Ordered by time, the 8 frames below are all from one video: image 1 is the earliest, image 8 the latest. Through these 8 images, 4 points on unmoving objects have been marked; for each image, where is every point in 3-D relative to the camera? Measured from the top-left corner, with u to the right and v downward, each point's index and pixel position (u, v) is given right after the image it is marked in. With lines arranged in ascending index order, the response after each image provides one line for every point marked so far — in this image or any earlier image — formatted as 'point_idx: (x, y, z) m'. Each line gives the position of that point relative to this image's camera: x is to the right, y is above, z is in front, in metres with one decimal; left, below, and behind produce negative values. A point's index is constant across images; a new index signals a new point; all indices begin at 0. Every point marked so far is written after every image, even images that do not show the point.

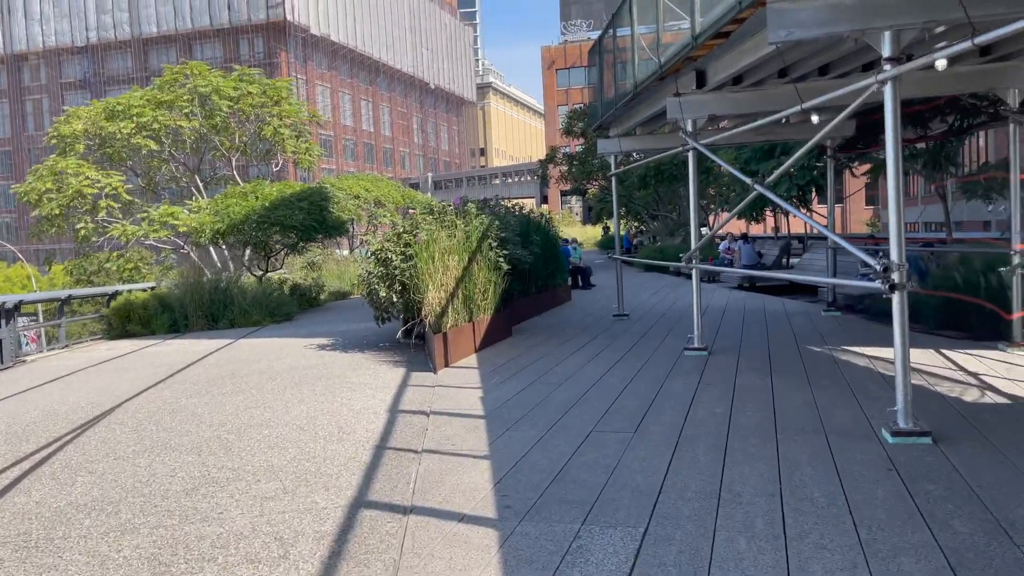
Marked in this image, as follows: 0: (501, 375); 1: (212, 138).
0: (-0.1, -0.8, +7.1) m
1: (-7.3, +3.6, +19.5) m
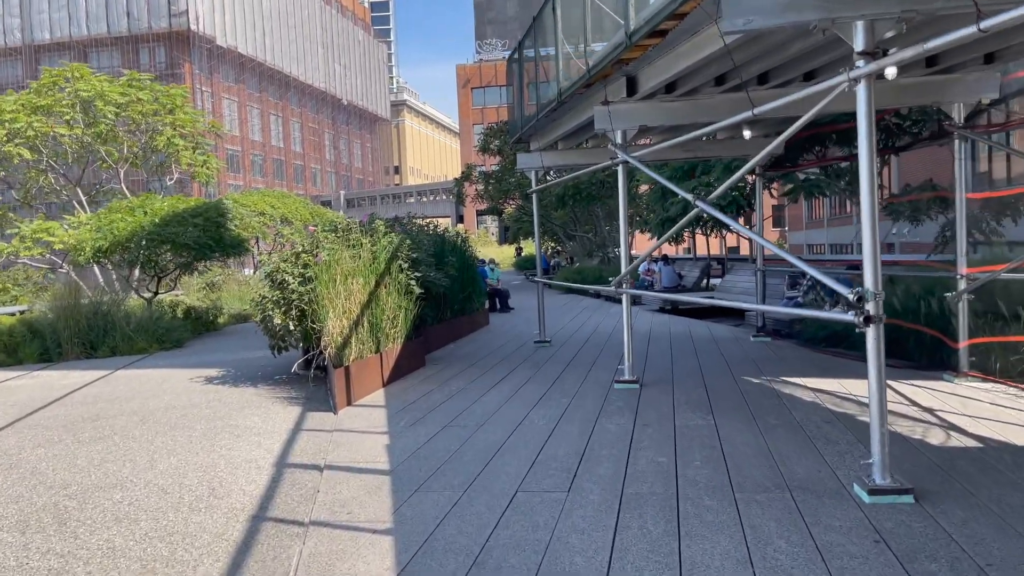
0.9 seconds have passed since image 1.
0: (-0.8, -1.0, +6.3) m
1: (-9.2, +3.1, +17.9) m
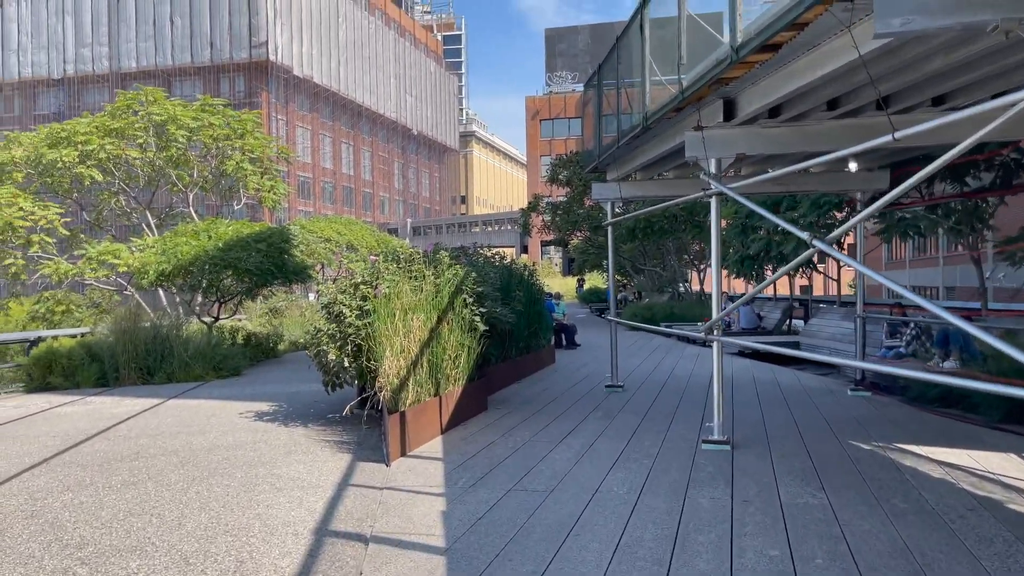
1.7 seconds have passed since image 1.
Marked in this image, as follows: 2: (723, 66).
0: (-0.3, -1.3, +5.6) m
1: (-7.7, +2.6, +17.9) m
2: (+1.4, +1.4, +5.2) m
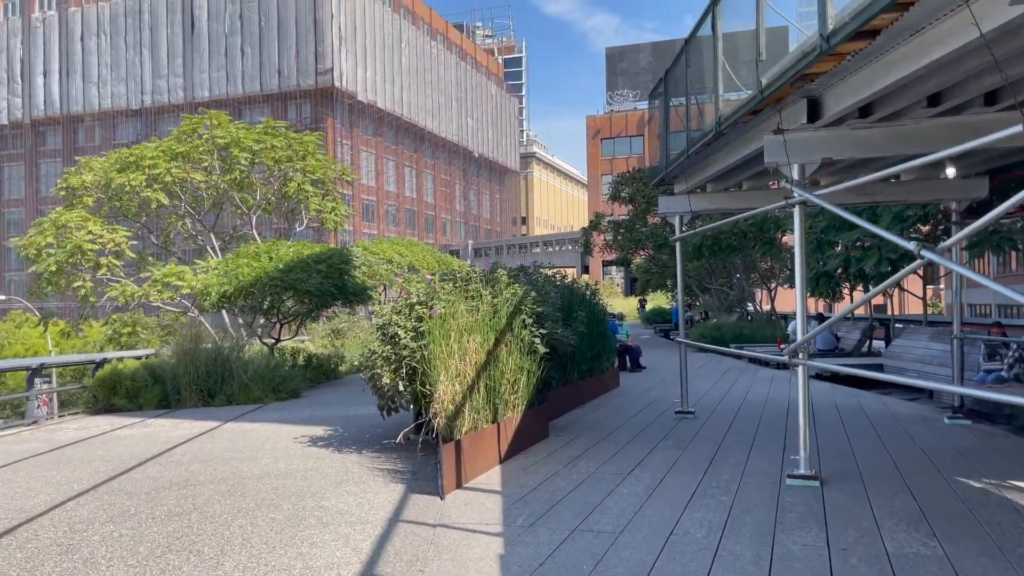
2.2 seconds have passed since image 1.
0: (+0.1, -1.4, +5.1) m
1: (-6.3, +2.1, +18.1) m
2: (+1.7, +1.3, +4.7) m
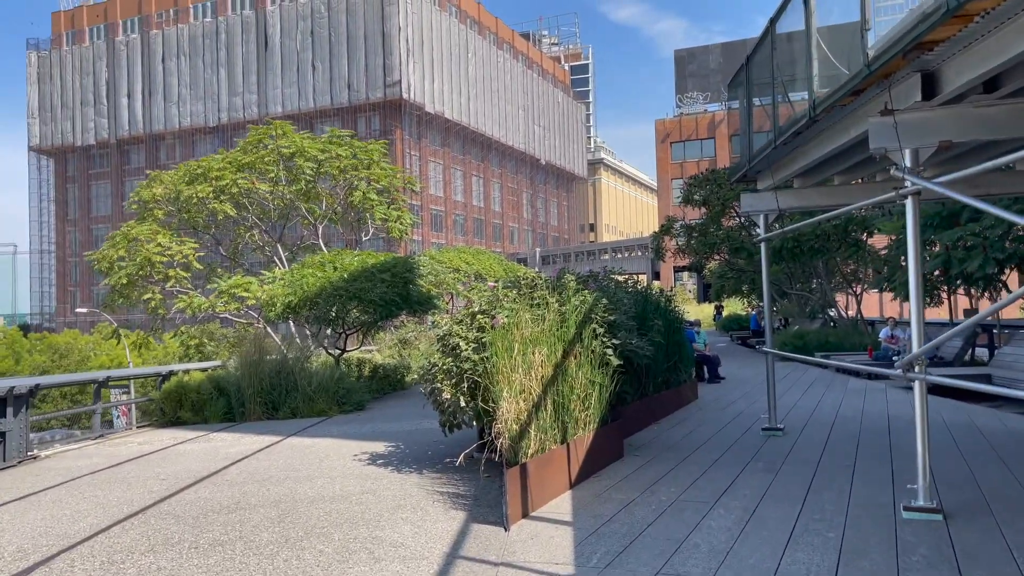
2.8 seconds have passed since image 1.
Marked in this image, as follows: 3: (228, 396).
0: (+0.5, -1.4, +4.5) m
1: (-4.8, +1.9, +18.1) m
2: (+2.1, +1.3, +4.0) m
3: (-4.4, -1.7, +12.5) m
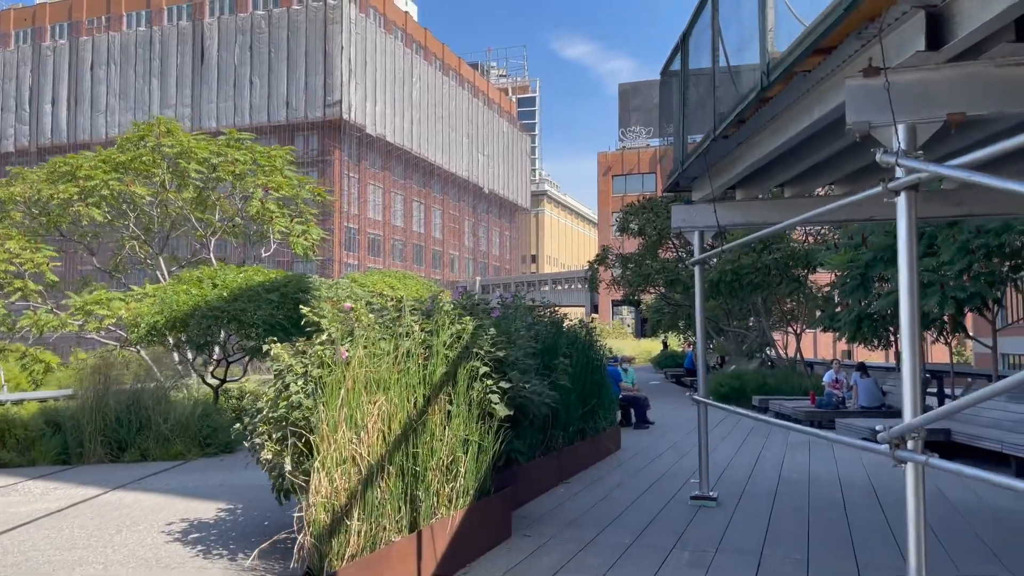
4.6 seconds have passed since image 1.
0: (-0.3, -1.5, +2.8) m
1: (-6.5, +1.5, +16.0) m
2: (+1.4, +1.2, +2.5) m
3: (-5.8, -1.9, +10.4) m
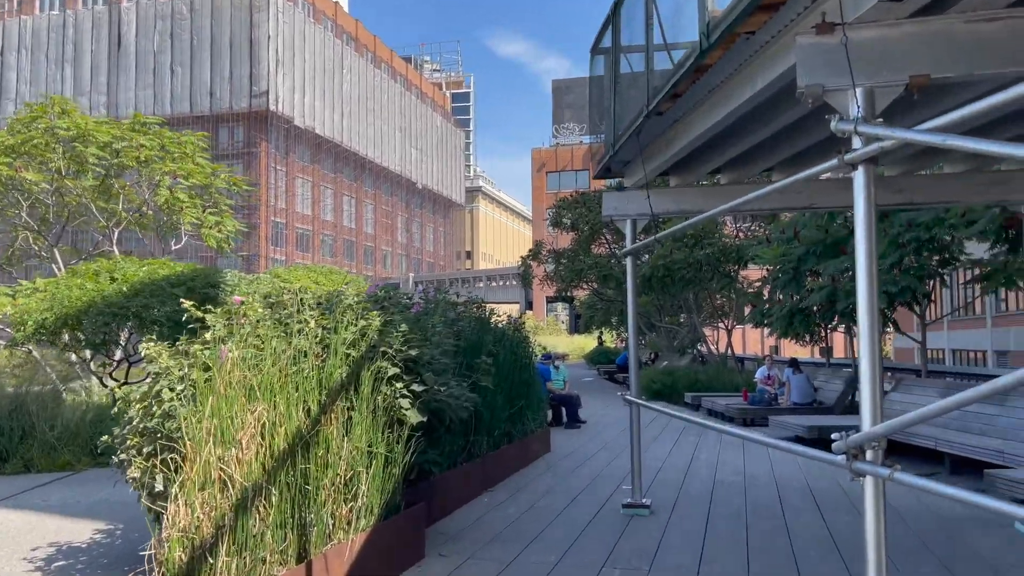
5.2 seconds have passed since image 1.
0: (-0.6, -1.5, +2.2) m
1: (-7.8, +1.6, +14.9) m
2: (+1.1, +1.3, +2.0) m
3: (-6.7, -1.8, +9.3) m
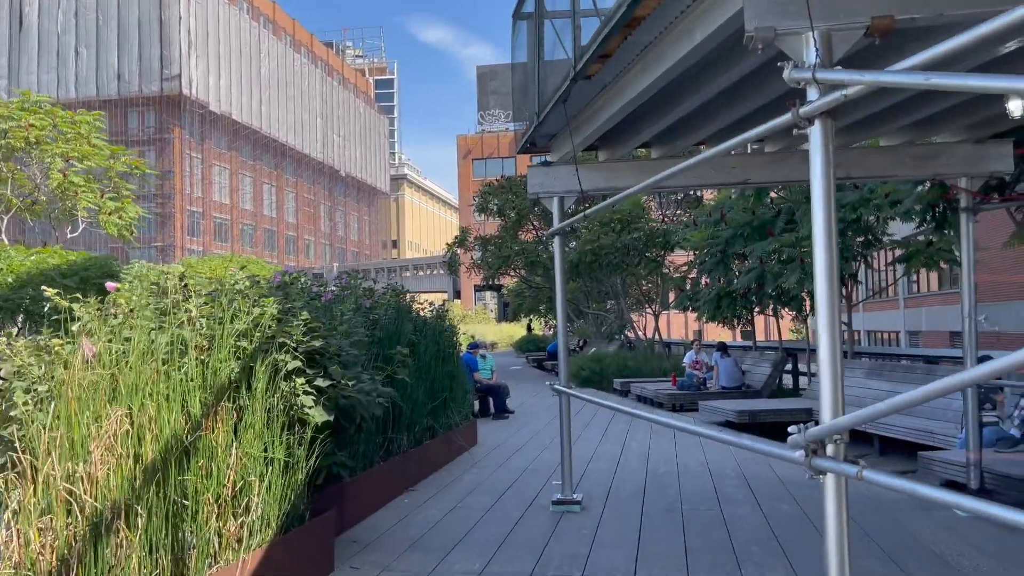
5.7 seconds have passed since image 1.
0: (-0.8, -1.4, +1.7) m
1: (-9.2, +1.7, +13.6) m
2: (+0.9, +1.3, +1.6) m
3: (-7.5, -1.7, +8.3) m
